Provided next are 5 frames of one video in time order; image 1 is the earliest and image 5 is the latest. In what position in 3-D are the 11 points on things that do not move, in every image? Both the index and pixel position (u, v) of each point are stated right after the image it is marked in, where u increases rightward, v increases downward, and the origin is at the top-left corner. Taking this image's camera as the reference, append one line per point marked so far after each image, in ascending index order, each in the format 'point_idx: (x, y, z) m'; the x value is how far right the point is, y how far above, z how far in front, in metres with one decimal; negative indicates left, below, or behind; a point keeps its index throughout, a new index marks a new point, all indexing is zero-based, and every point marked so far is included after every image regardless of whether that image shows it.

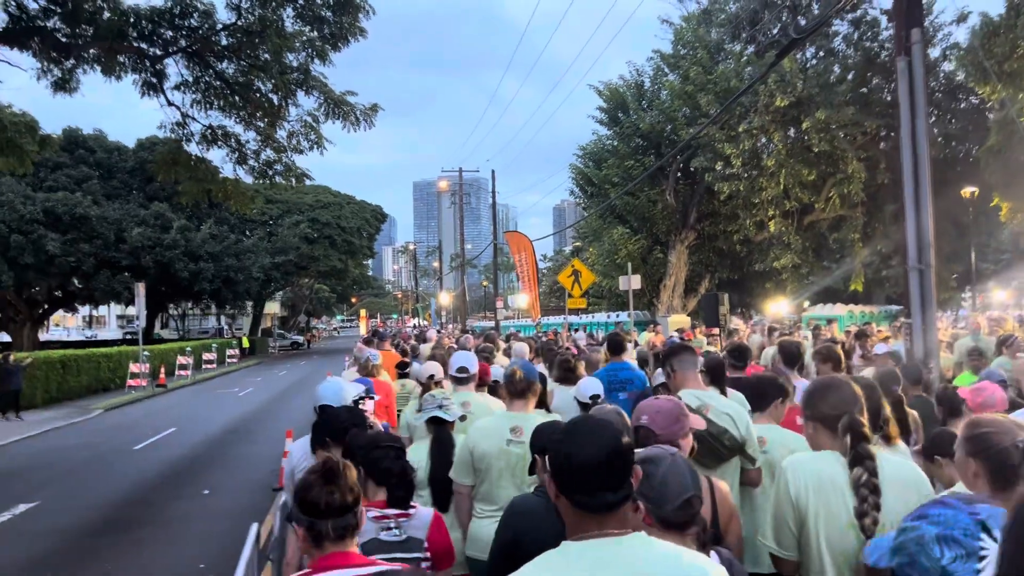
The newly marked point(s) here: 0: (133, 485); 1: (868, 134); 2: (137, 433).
0: (-5.2, -2.7, +10.3) m
1: (+9.4, +4.1, +19.8) m
2: (-7.7, -2.9, +15.4) m
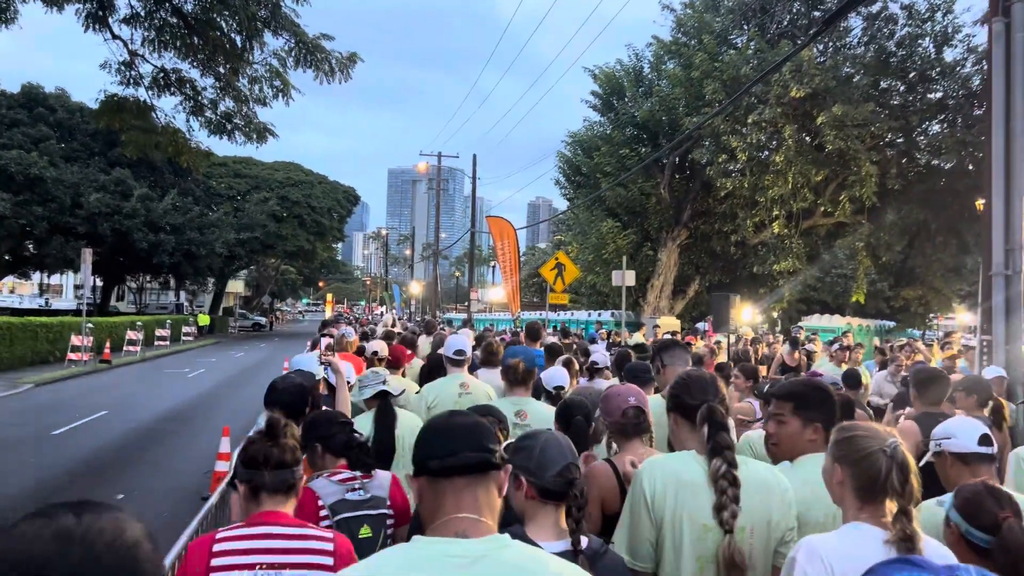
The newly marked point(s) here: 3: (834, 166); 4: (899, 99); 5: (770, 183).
0: (-5.5, -2.2, +8.8) m
1: (+9.0, +3.8, +18.9) m
2: (-8.2, -2.3, +13.8) m
3: (+8.1, +3.1, +19.1) m
4: (+9.7, +4.8, +19.2) m
5: (+6.4, +2.6, +18.9) m
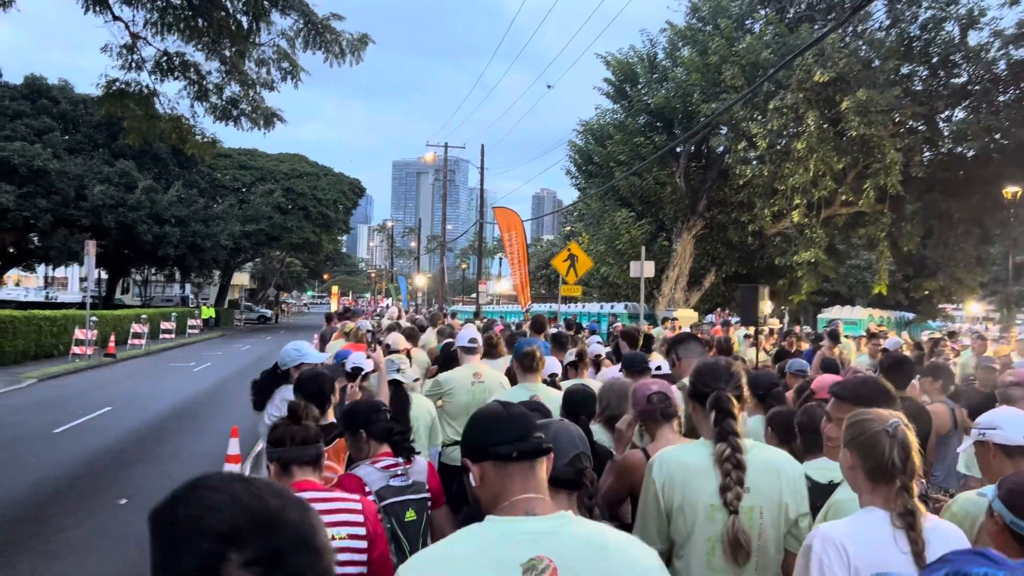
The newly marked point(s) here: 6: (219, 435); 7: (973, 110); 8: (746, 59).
0: (-5.2, -2.1, +8.5) m
1: (+9.3, +4.0, +18.4) m
2: (-7.9, -2.1, +13.5) m
3: (+8.3, +3.3, +18.6) m
4: (+10.0, +5.0, +18.7) m
5: (+6.6, +2.8, +18.4) m
6: (-4.4, -2.2, +11.4) m
7: (+11.4, +4.4, +18.8) m
8: (+5.6, +5.5, +18.4) m
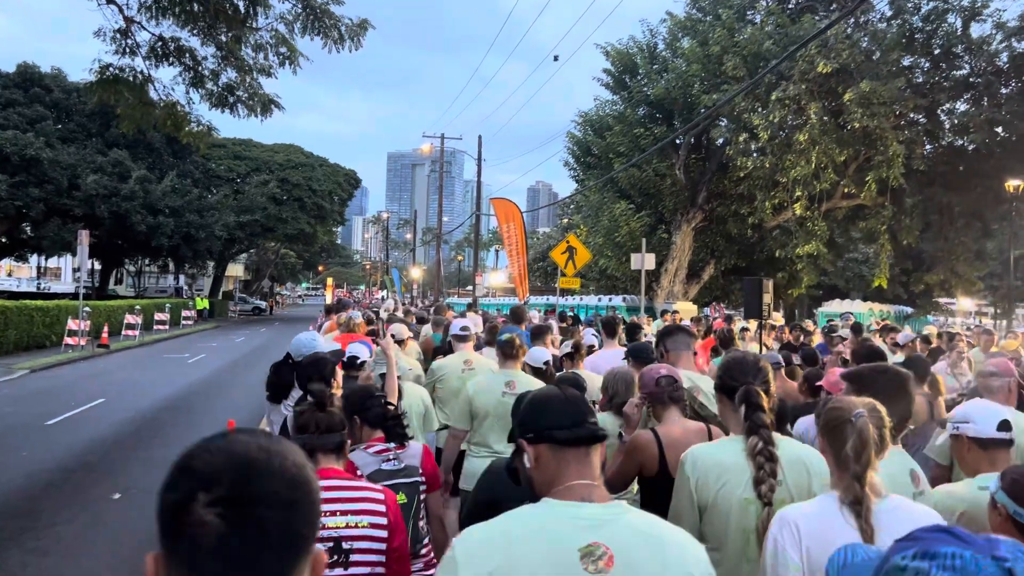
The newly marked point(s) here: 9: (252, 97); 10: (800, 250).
0: (-5.2, -2.0, +8.3) m
1: (+9.3, +4.1, +18.3) m
2: (-8.0, -2.0, +13.4) m
3: (+8.3, +3.4, +18.5) m
4: (+10.0, +5.1, +18.5) m
5: (+6.6, +2.9, +18.3) m
6: (-4.4, -2.0, +11.3) m
7: (+11.4, +4.6, +18.7) m
8: (+5.5, +5.6, +18.2) m
9: (-3.3, +2.4, +9.6) m
10: (+7.2, +0.9, +19.7) m
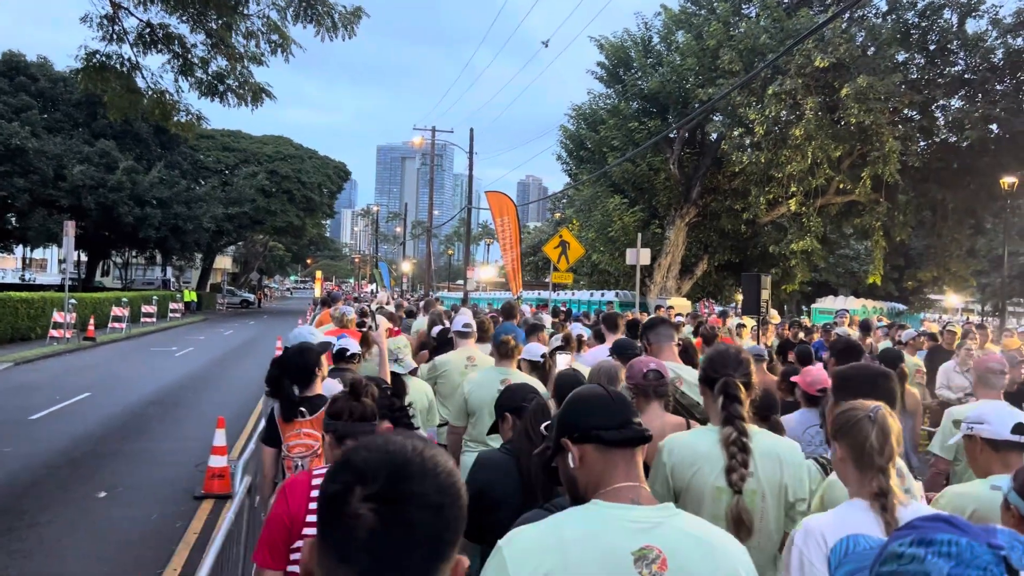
0: (-5.3, -1.9, +8.1) m
1: (+9.1, +4.2, +18.3) m
2: (-8.1, -1.8, +13.1) m
3: (+8.1, +3.5, +18.5) m
4: (+9.8, +5.2, +18.5) m
5: (+6.4, +3.0, +18.2) m
6: (-4.5, -1.9, +11.1) m
7: (+11.2, +4.6, +18.7) m
8: (+5.4, +5.7, +18.1) m
9: (-3.3, +2.5, +9.4) m
10: (+7.0, +1.1, +19.7) m
